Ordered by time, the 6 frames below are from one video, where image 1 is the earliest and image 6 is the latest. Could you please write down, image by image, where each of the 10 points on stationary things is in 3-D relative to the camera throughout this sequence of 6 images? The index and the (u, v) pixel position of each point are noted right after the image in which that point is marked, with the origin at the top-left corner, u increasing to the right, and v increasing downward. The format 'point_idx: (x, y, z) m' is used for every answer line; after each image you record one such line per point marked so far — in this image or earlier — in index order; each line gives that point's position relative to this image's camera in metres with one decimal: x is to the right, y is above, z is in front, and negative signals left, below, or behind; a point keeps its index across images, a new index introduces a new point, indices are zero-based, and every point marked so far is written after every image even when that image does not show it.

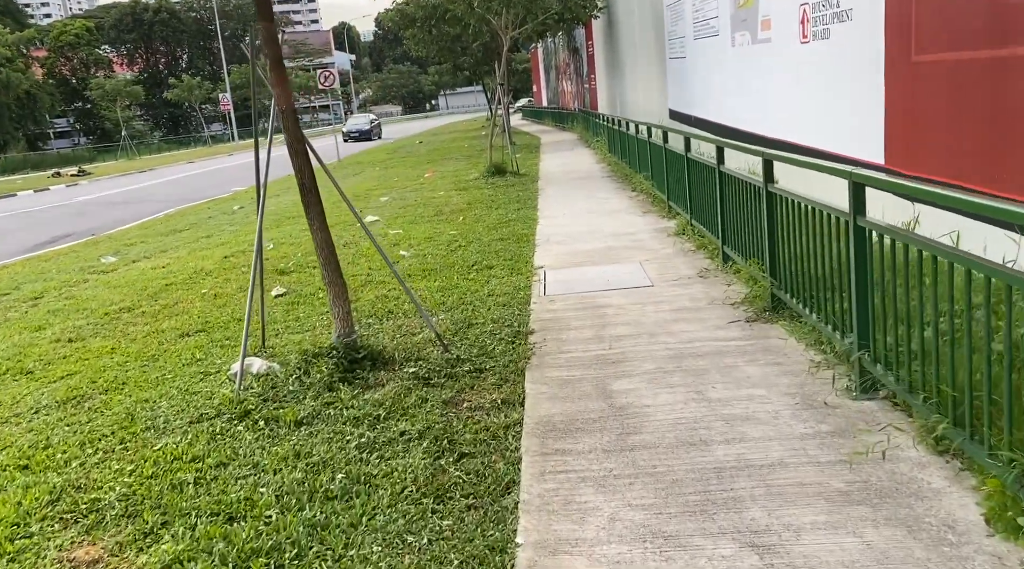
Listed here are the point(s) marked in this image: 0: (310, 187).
0: (-1.1, +0.5, +5.5) m
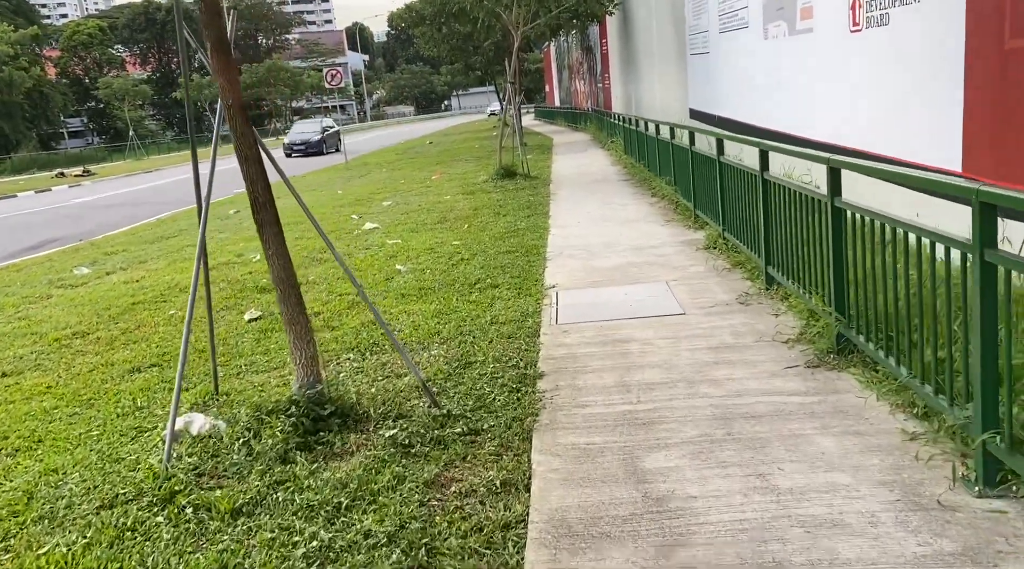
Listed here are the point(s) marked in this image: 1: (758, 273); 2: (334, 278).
0: (-1.1, +0.4, +4.4) m
1: (+1.8, +0.1, +7.2) m
2: (-1.7, 0.0, +9.3) m
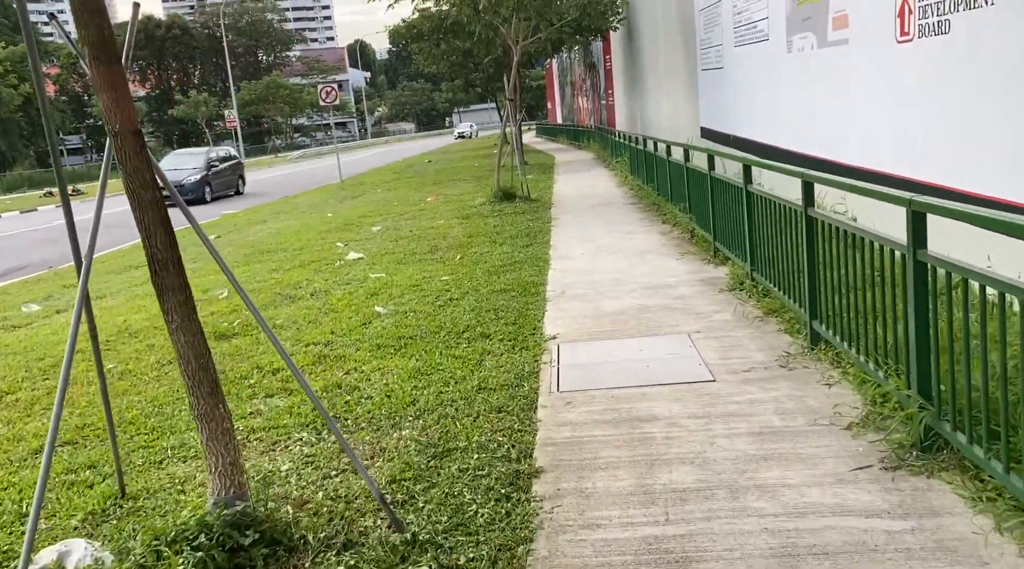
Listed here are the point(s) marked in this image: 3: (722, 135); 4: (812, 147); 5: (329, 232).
0: (-1.2, +0.1, +3.3) m
1: (+1.8, -0.3, +6.1) m
2: (-1.7, -0.3, +8.2) m
3: (+3.1, +2.3, +14.8) m
4: (+3.0, +1.4, +9.8) m
5: (-3.0, +0.9, +16.2) m
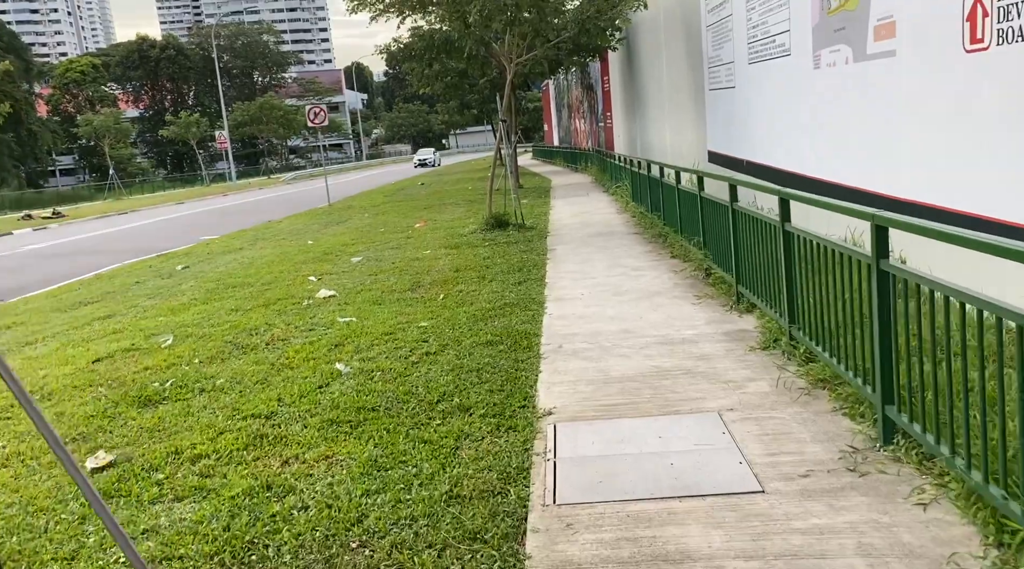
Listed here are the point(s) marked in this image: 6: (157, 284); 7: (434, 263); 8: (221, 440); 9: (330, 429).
0: (-1.2, -0.2, +2.0) m
1: (+1.7, -0.6, +4.8) m
2: (-1.8, -0.7, +6.8) m
3: (+3.0, +1.7, +13.5) m
4: (+2.9, +0.9, +8.5) m
5: (-3.1, +0.3, +14.8) m
6: (-5.0, 0.0, +13.7) m
7: (-1.0, +0.3, +13.0) m
8: (-1.6, -0.8, +5.4) m
9: (-1.0, -0.8, +5.4) m
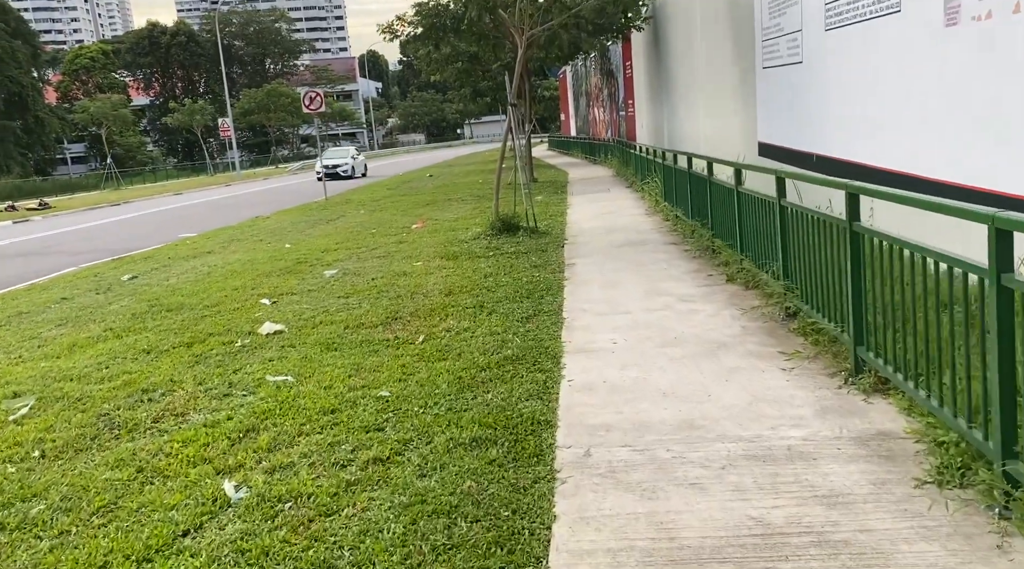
0: (-1.3, -0.5, -0.6) m
1: (+1.6, -0.9, +2.1) m
2: (-1.8, -1.0, +4.2) m
3: (+3.1, +1.5, +10.8) m
4: (+2.9, +0.6, +5.8) m
5: (-3.0, +0.1, +12.2) m
6: (-4.9, -0.2, +11.2) m
7: (-1.0, 0.0, +10.4) m
8: (-1.6, -1.2, +2.8) m
9: (-1.1, -1.1, +2.8) m
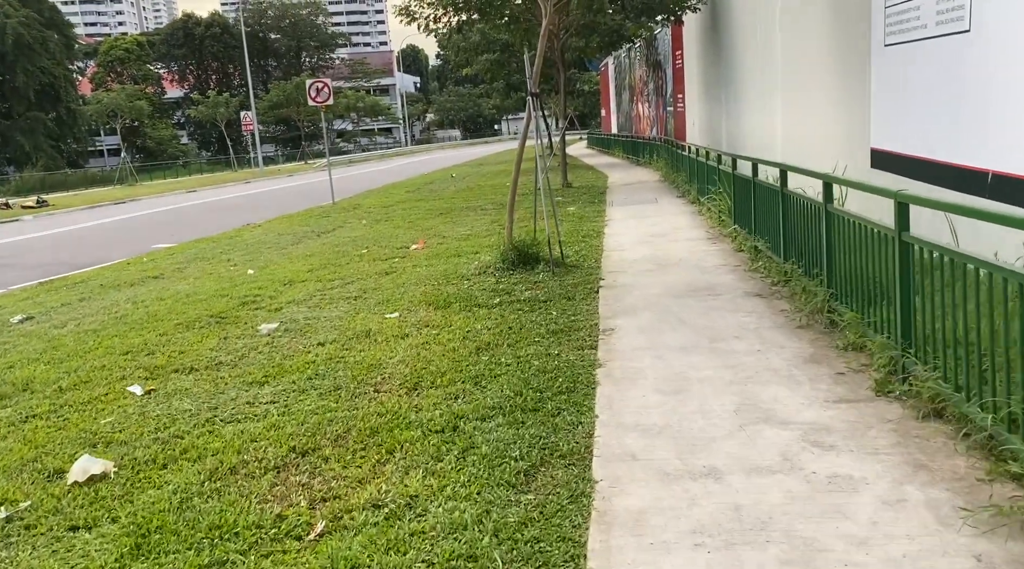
0: (-1.7, -1.1, -4.1) m
1: (+1.4, -1.5, -1.4) m
2: (-2.0, -1.5, +0.8) m
3: (+3.2, +0.9, +7.2) m
4: (+2.8, 0.0, +2.2) m
5: (-2.9, -0.4, +8.9) m
6: (-4.8, -0.7, +7.9) m
7: (-0.9, -0.5, +6.9) m
8: (-1.9, -1.7, -0.6) m
9: (-1.3, -1.7, -0.7) m
